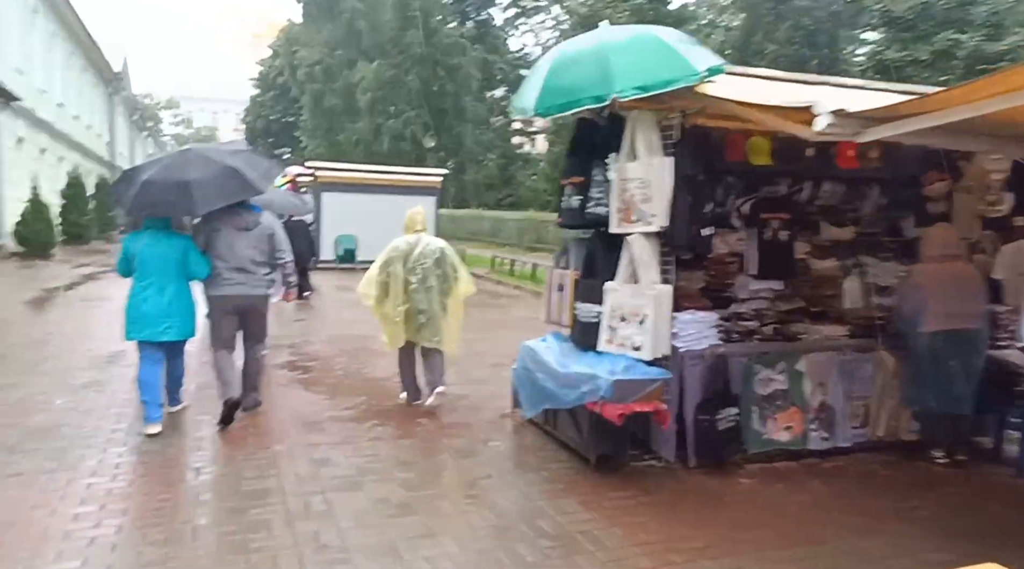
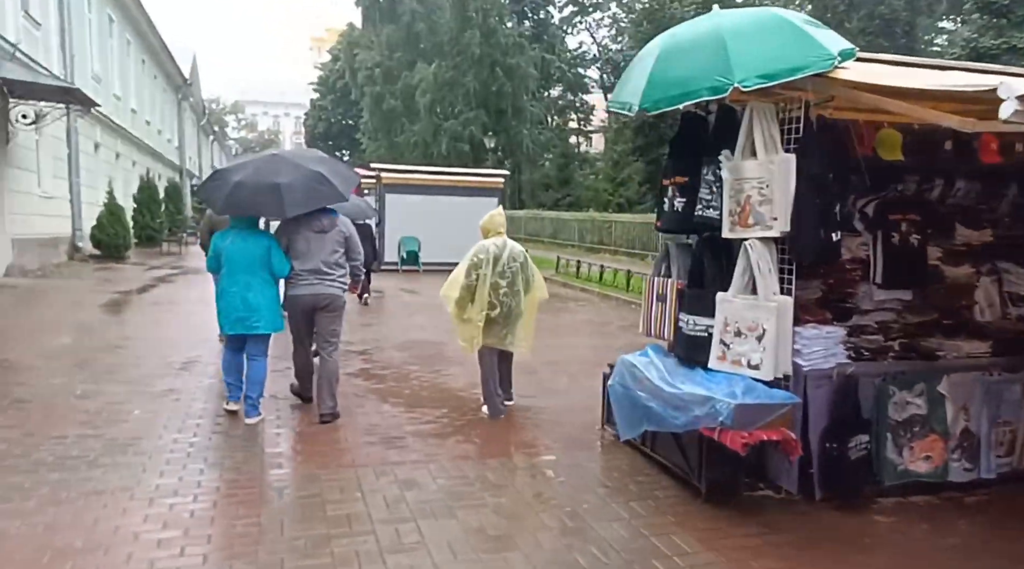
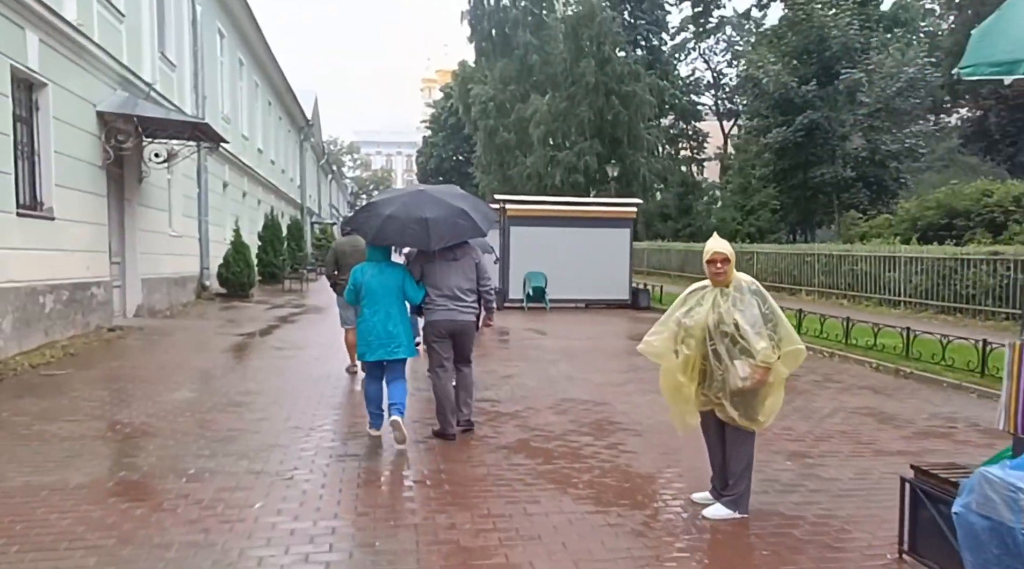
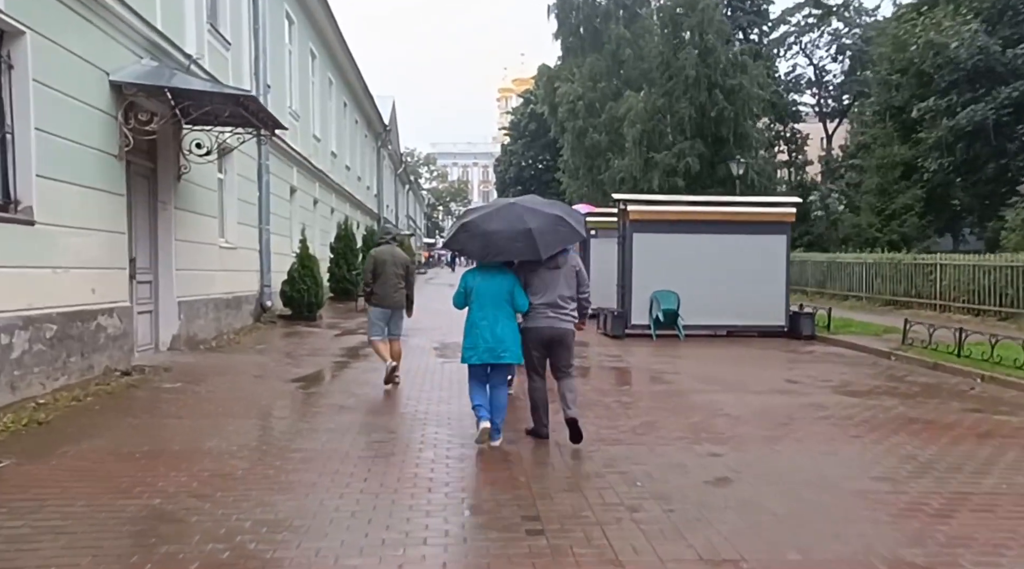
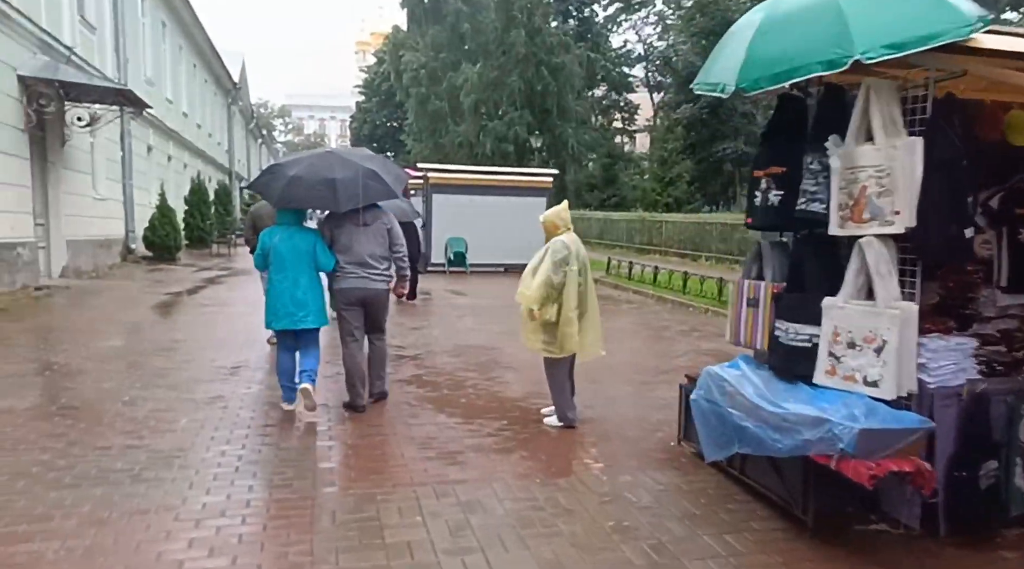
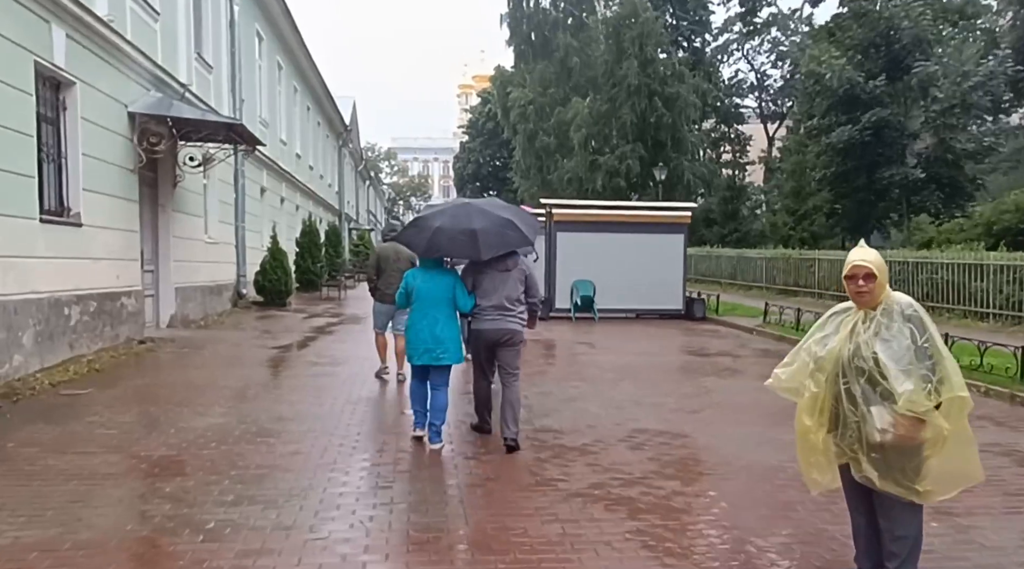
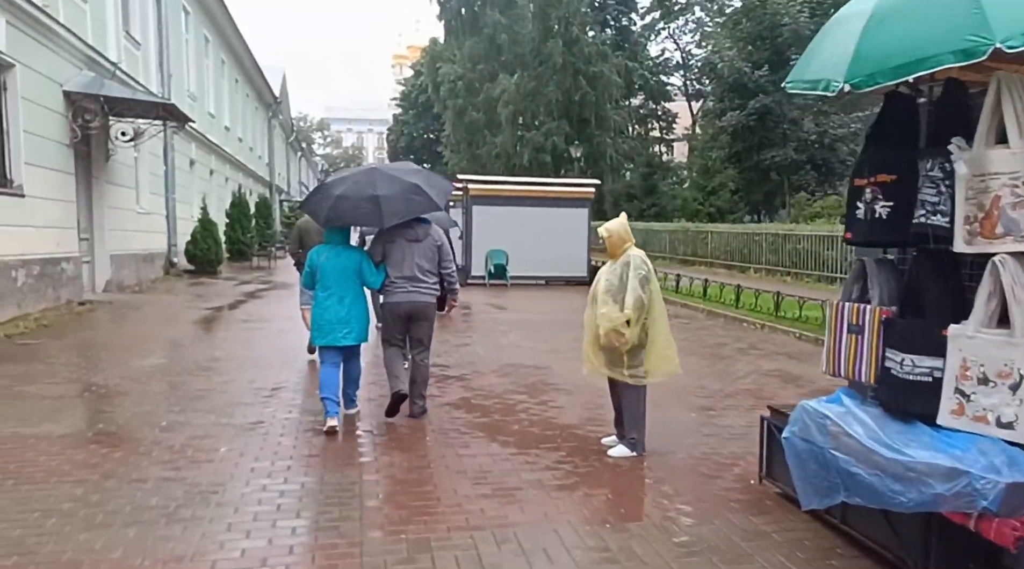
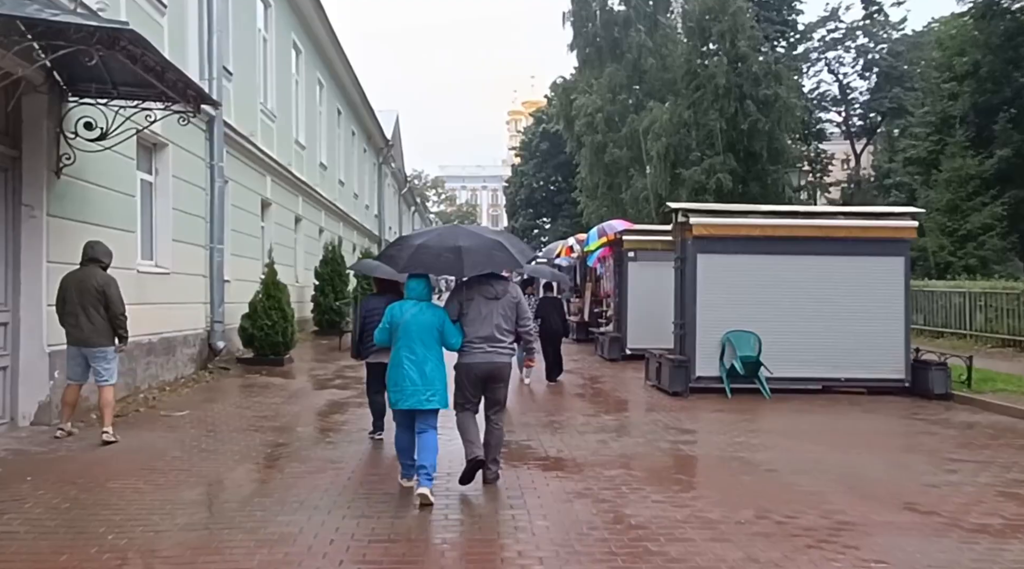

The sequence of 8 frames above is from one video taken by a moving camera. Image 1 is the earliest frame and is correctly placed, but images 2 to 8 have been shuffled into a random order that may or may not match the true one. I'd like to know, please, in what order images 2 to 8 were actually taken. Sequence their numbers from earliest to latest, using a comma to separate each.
2, 5, 7, 3, 6, 4, 8
